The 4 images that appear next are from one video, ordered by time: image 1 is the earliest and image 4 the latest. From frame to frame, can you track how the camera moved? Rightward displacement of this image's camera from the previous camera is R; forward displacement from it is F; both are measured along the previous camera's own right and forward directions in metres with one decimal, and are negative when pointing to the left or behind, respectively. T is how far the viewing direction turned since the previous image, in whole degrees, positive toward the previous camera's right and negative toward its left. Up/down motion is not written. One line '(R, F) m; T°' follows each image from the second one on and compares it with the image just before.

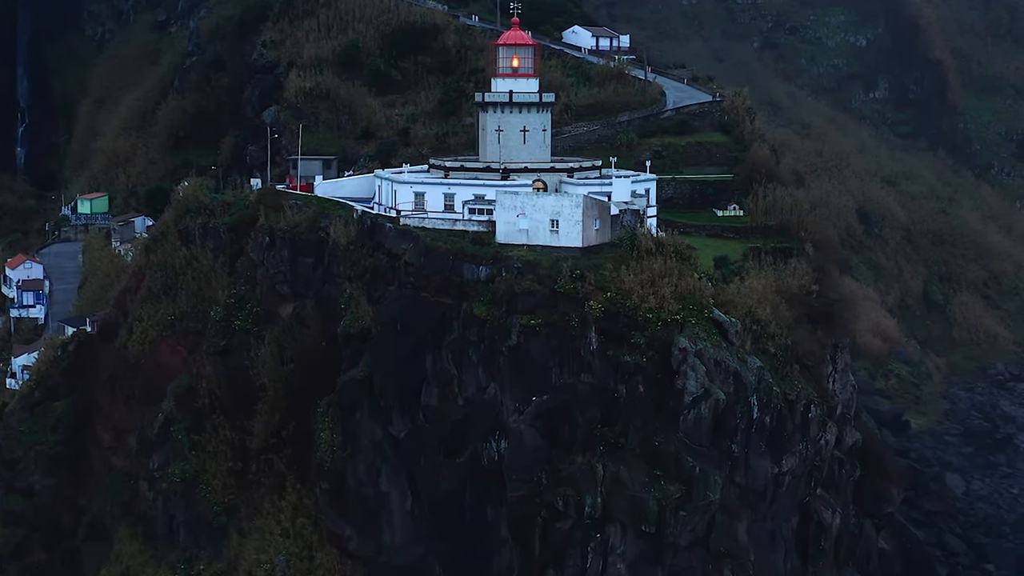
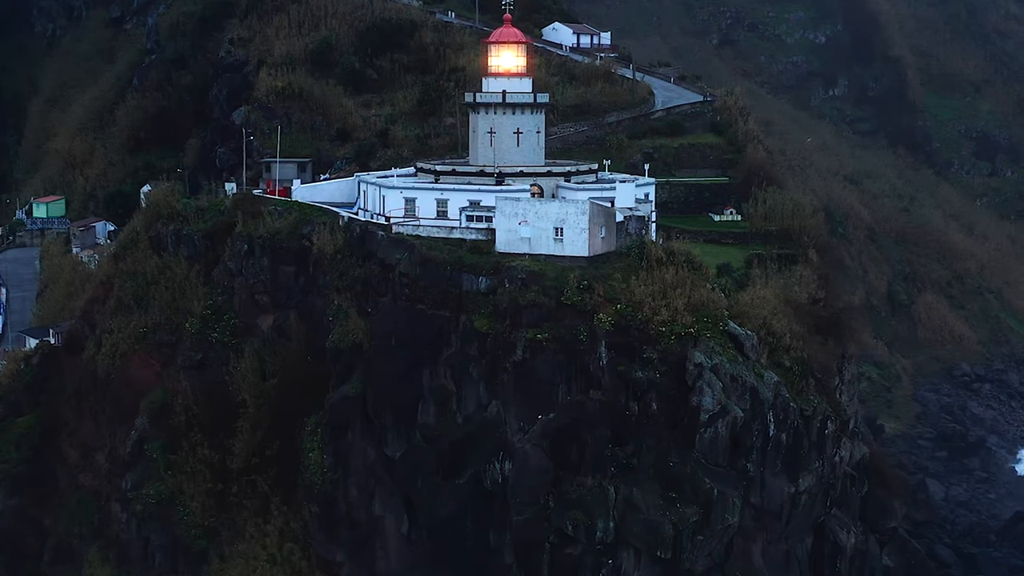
(-1.0, +1.3) m; +2°
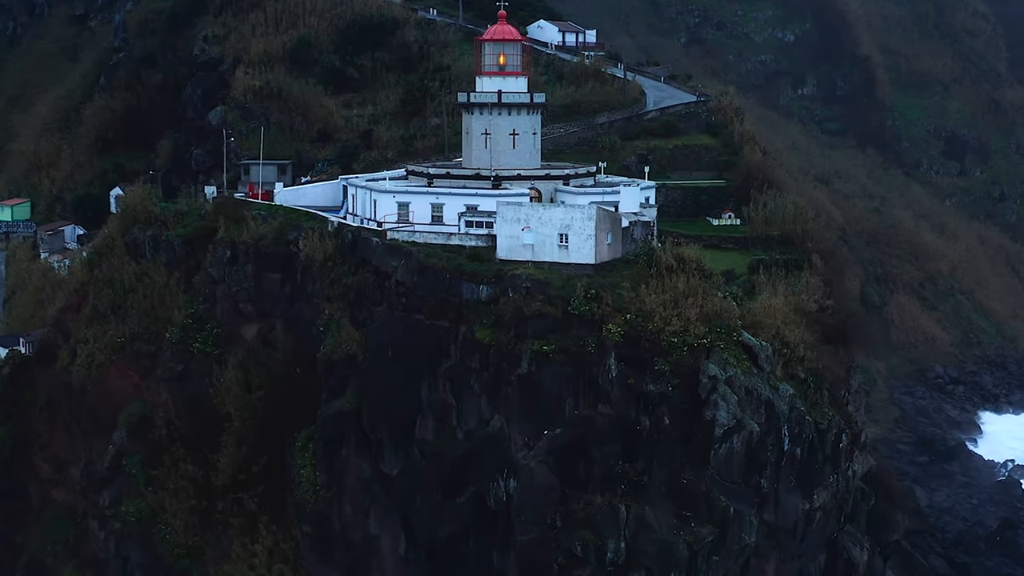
(-0.7, +1.0) m; +2°
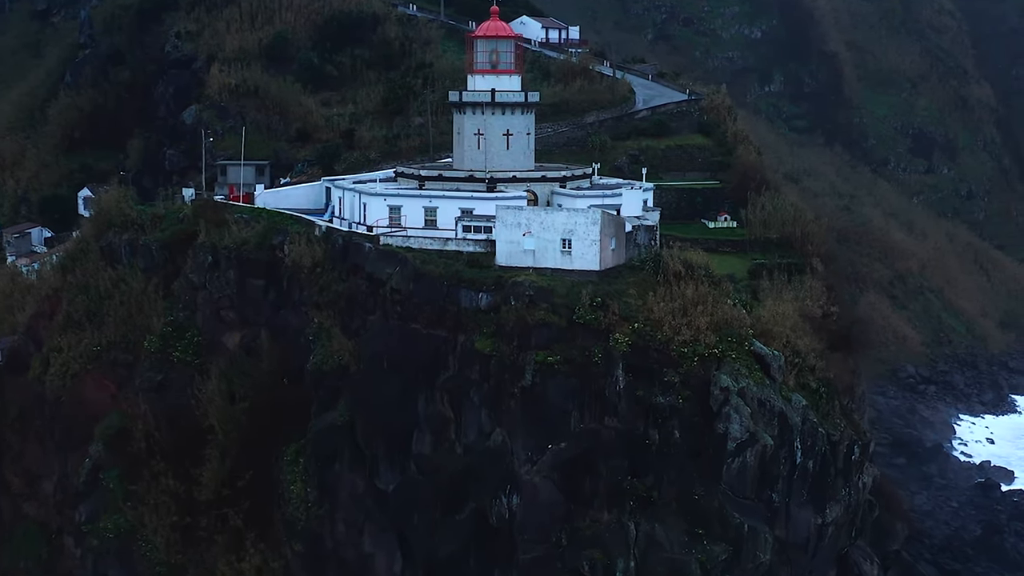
(-0.7, +0.9) m; +2°
